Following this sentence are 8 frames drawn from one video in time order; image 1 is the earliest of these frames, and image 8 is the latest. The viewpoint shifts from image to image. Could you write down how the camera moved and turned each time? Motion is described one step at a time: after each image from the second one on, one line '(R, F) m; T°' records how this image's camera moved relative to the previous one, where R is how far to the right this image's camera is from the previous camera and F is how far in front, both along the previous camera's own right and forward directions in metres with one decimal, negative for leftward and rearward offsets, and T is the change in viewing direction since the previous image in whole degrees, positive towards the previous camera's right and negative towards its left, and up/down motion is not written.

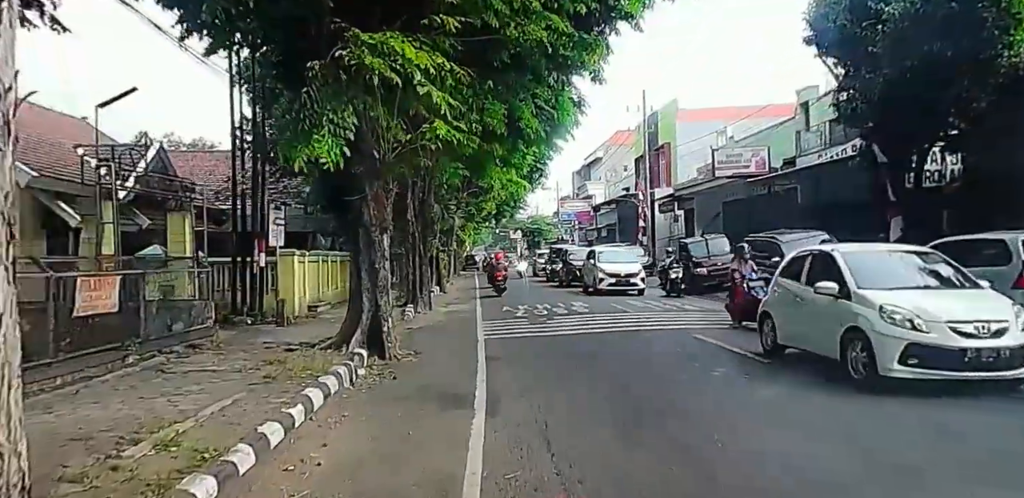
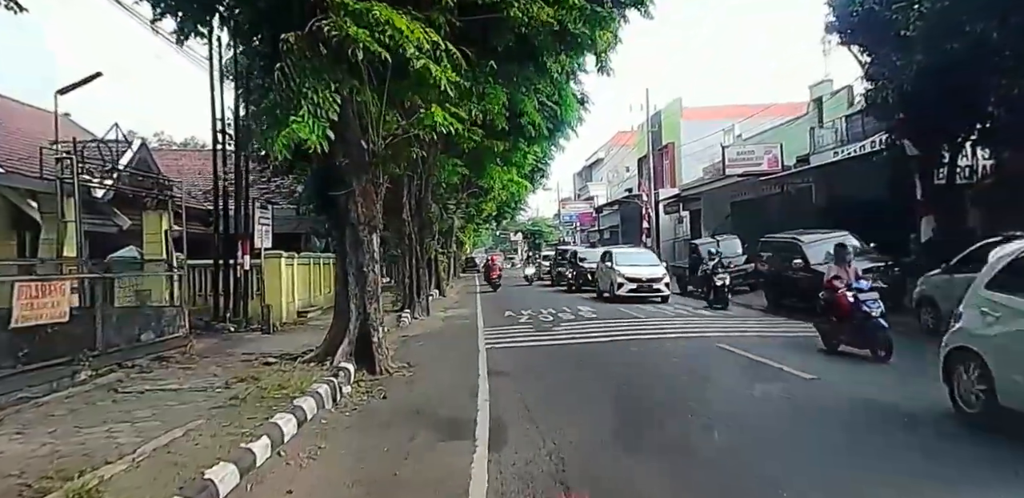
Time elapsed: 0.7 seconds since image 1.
(-0.1, +1.1) m; 0°
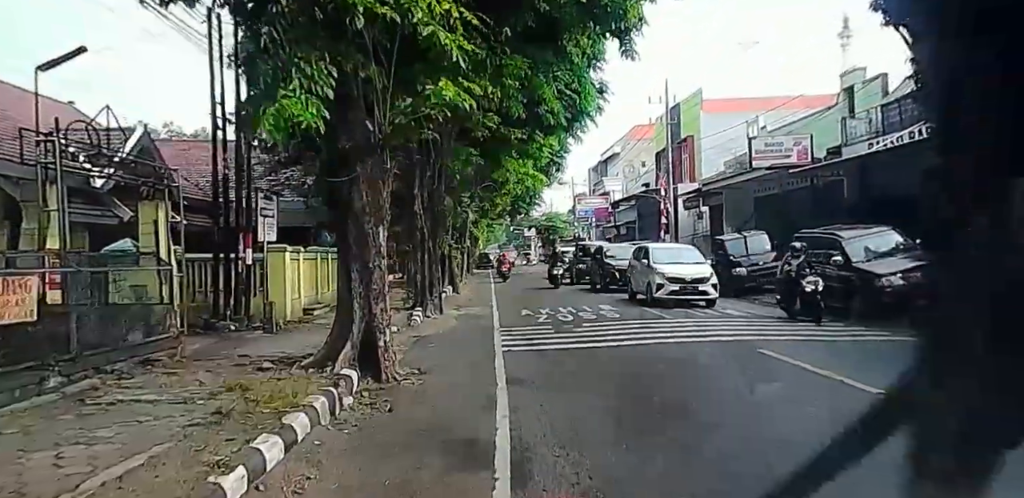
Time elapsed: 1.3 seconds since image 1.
(-0.1, +1.0) m; -1°
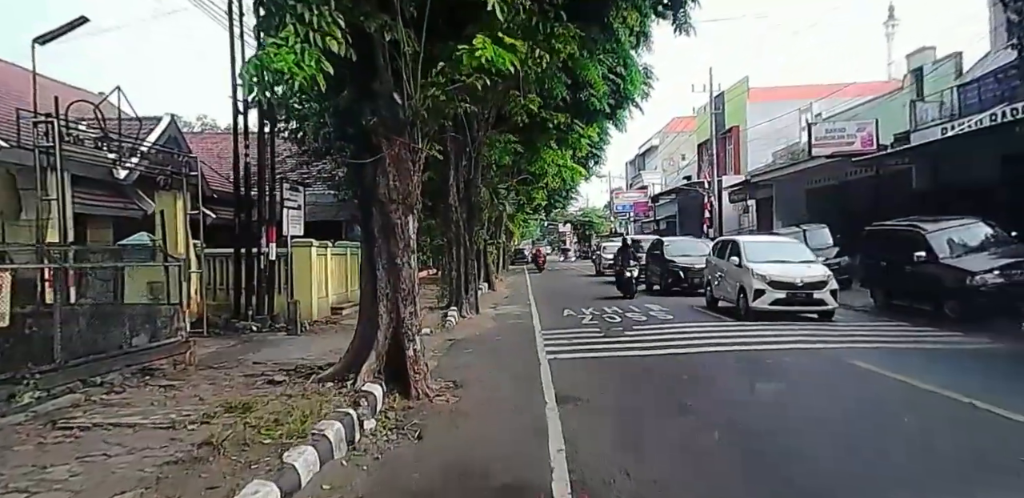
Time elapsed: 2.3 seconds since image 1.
(-0.2, +1.3) m; -3°
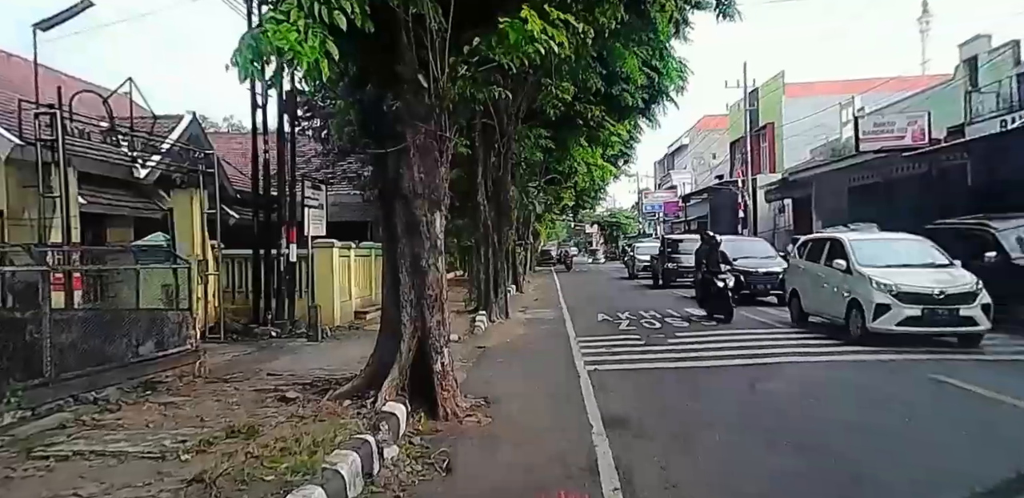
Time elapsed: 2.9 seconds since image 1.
(-0.2, +0.8) m; -2°
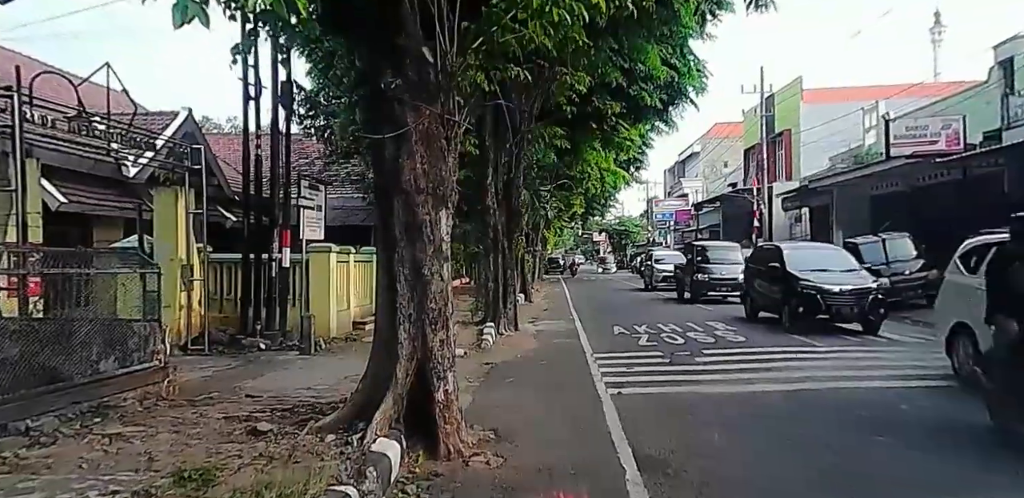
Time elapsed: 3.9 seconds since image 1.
(-0.1, +1.0) m; -1°
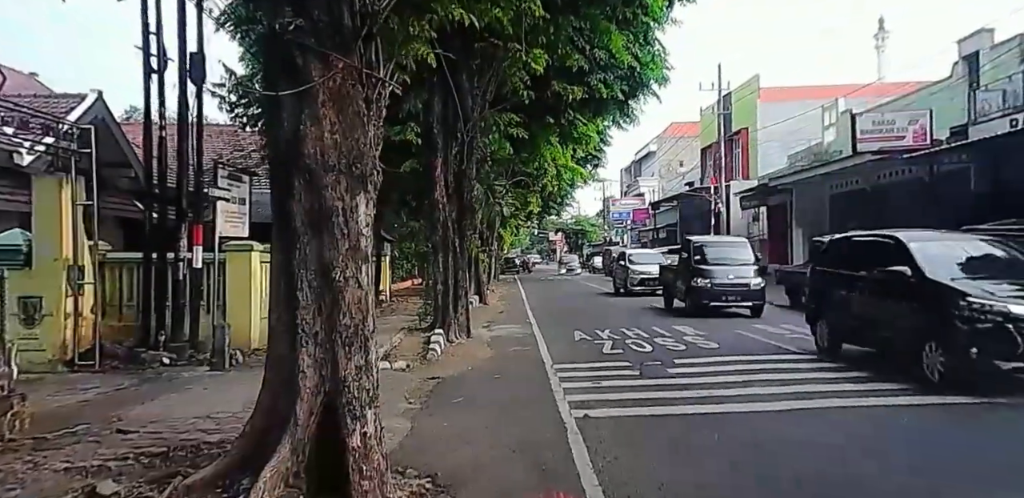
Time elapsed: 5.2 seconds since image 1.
(+0.1, +1.3) m; +4°
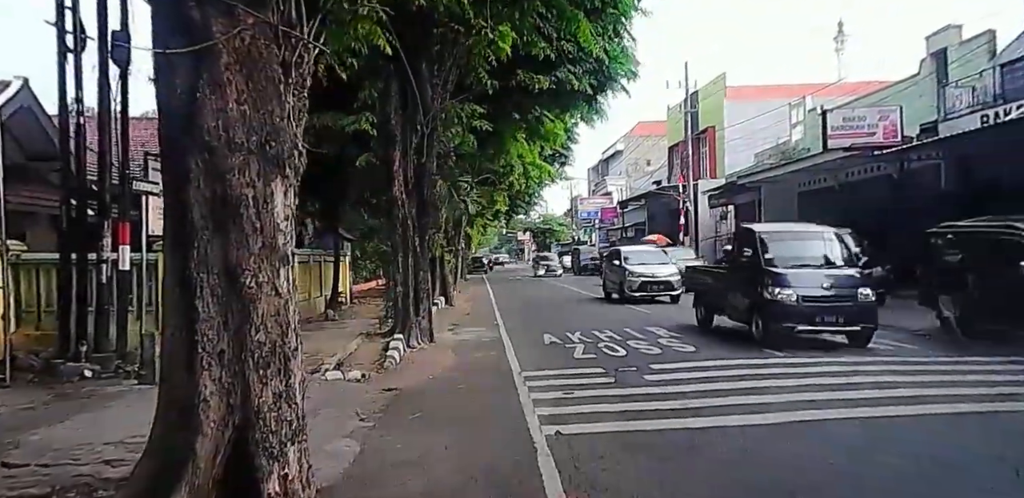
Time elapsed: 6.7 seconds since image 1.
(+0.1, +0.7) m; +3°
